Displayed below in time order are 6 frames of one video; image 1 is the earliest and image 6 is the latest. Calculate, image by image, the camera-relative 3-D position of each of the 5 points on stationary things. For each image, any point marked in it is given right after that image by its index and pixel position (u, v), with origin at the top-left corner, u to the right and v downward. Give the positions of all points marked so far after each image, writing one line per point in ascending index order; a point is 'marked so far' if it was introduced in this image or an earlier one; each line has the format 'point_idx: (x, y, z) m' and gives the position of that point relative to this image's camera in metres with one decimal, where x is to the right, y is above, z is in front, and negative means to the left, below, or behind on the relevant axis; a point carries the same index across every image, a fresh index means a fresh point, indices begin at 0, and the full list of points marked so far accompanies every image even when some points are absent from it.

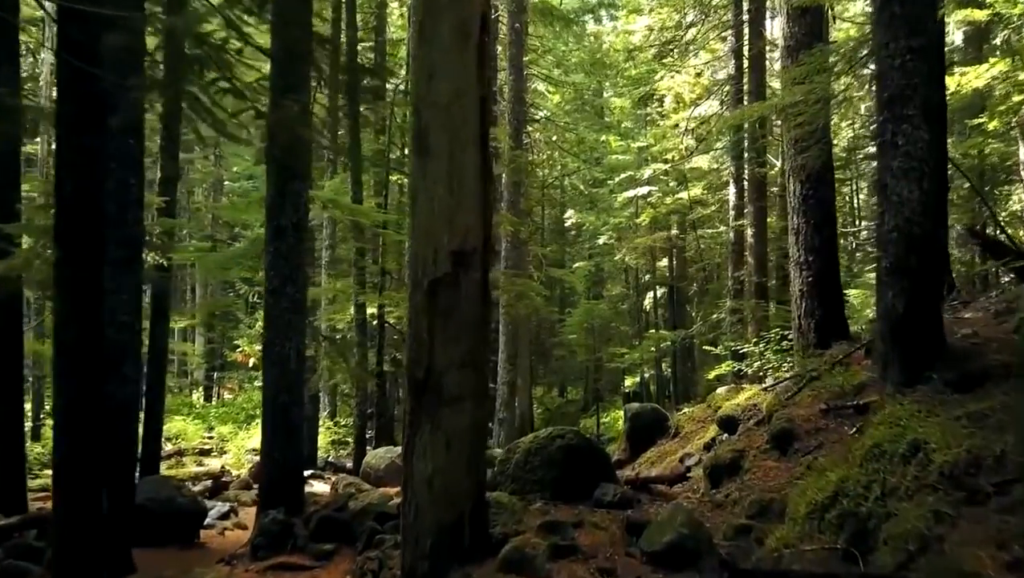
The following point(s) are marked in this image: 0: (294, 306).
0: (-2.4, -0.2, +8.7) m
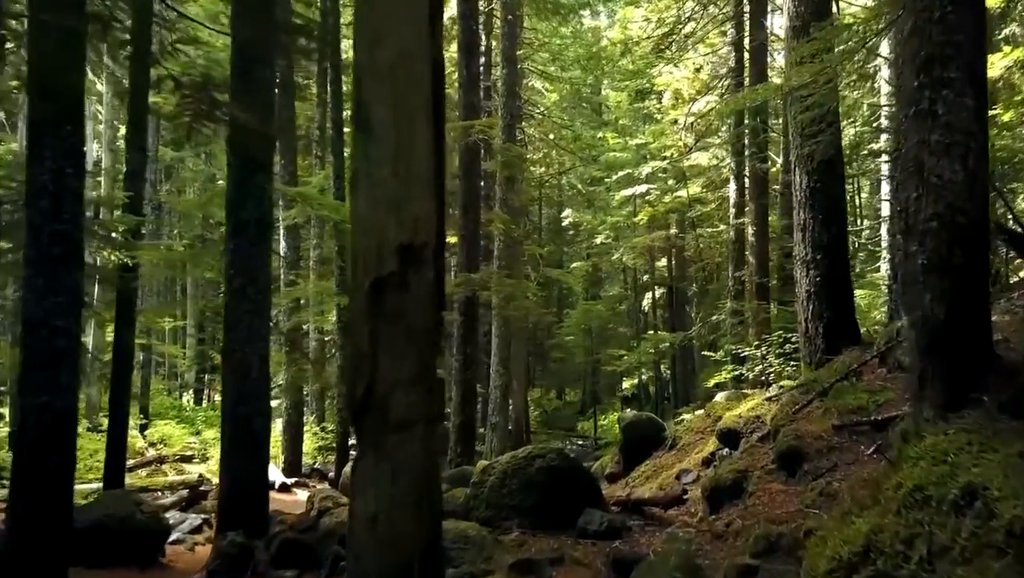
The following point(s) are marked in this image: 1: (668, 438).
0: (-2.6, -0.2, +8.0) m
1: (+1.9, -1.8, +9.8) m
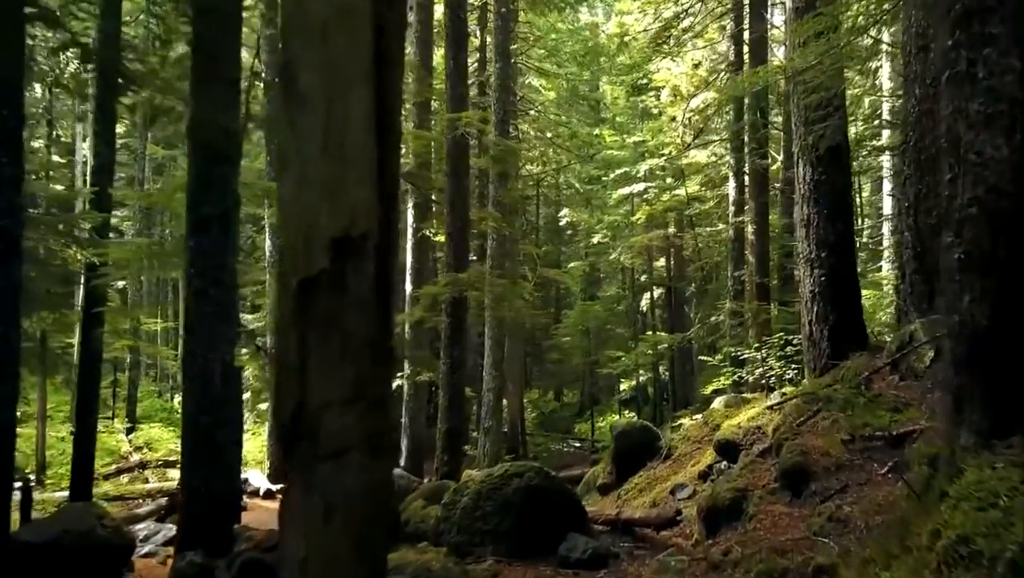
0: (-2.7, -0.2, +7.4) m
1: (+1.7, -1.8, +9.3) m
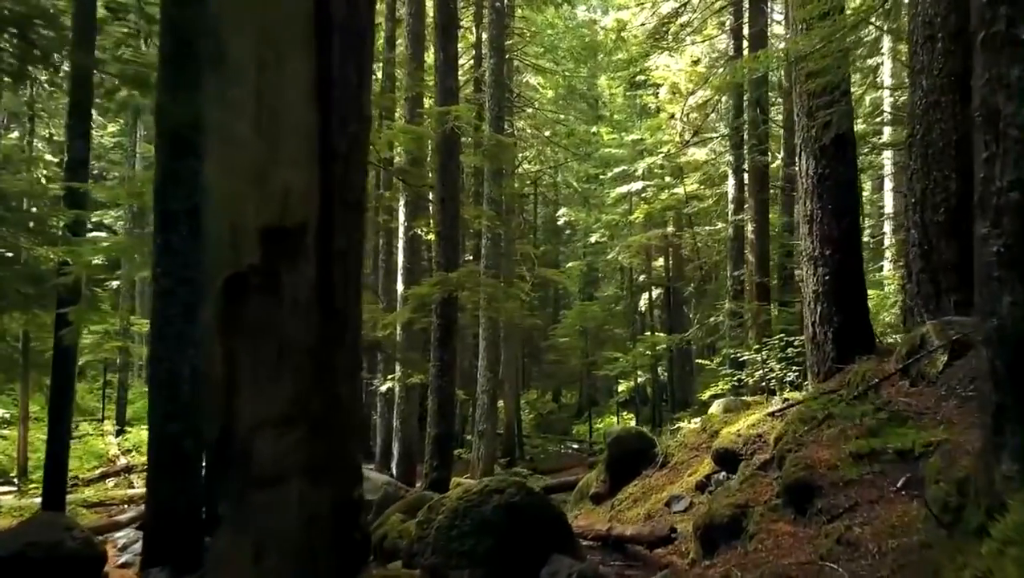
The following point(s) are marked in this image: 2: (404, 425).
0: (-2.9, -0.2, +7.0) m
1: (+1.6, -1.8, +8.9) m
2: (-2.0, -2.6, +15.2) m
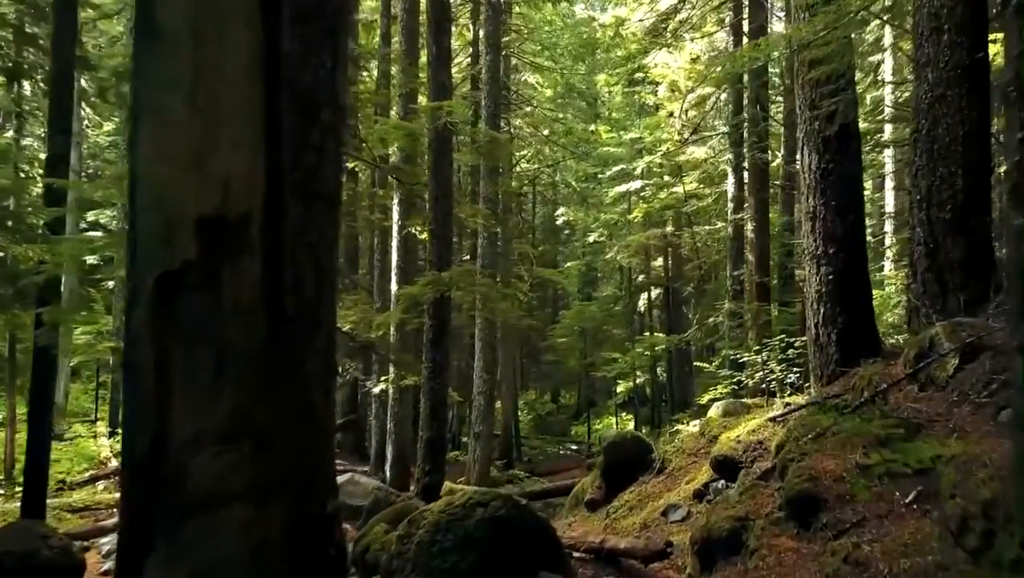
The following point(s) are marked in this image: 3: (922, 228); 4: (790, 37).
0: (-2.9, -0.2, +6.7) m
1: (+1.5, -1.8, +8.6) m
2: (-2.1, -2.6, +14.9) m
3: (+4.5, +0.7, +8.8) m
4: (+2.3, +2.1, +6.6) m
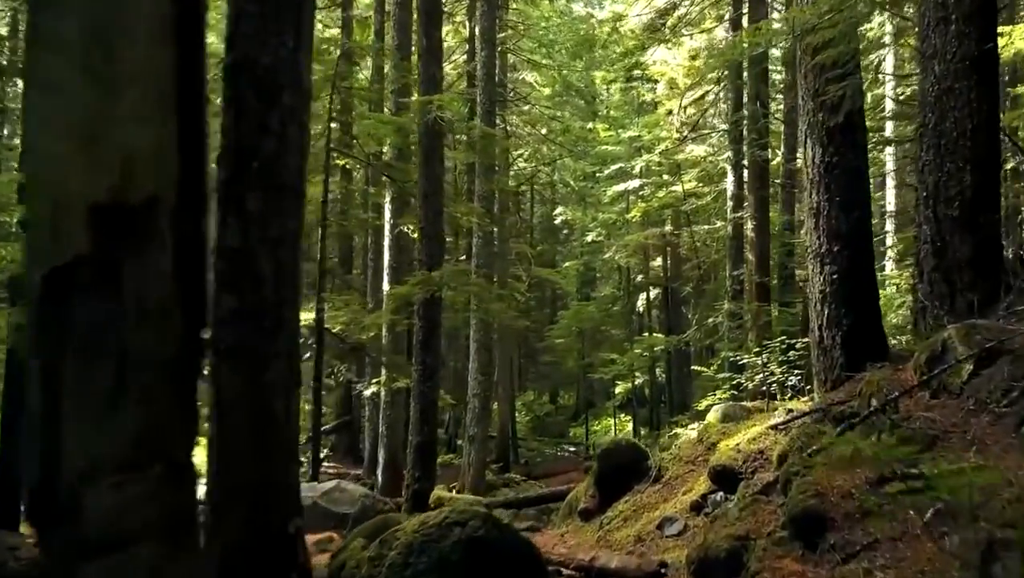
0: (-3.0, -0.2, +6.4) m
1: (+1.4, -1.8, +8.2) m
2: (-2.2, -2.6, +14.6) m
3: (+4.4, +0.7, +8.4) m
4: (+2.2, +2.1, +6.2) m
